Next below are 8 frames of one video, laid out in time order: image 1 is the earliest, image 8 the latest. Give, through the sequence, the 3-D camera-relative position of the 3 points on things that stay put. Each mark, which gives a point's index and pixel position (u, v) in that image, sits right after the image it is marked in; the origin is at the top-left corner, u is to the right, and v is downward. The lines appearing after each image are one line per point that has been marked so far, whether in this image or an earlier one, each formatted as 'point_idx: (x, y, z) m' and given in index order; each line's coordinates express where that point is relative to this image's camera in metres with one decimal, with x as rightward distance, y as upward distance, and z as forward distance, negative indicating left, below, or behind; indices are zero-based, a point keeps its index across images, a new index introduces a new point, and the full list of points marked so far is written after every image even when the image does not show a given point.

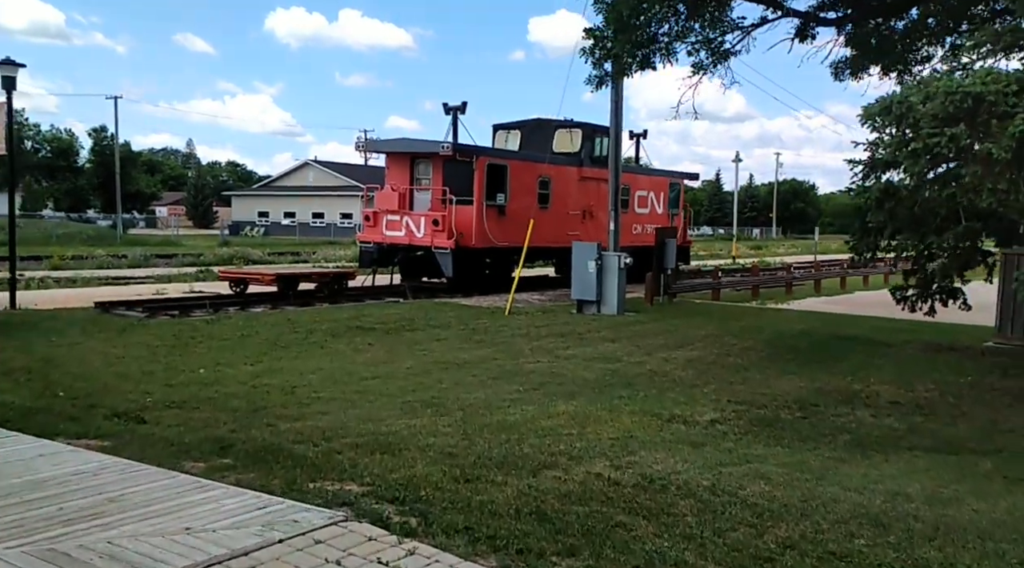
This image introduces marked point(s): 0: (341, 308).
0: (-2.5, -0.4, +13.5) m
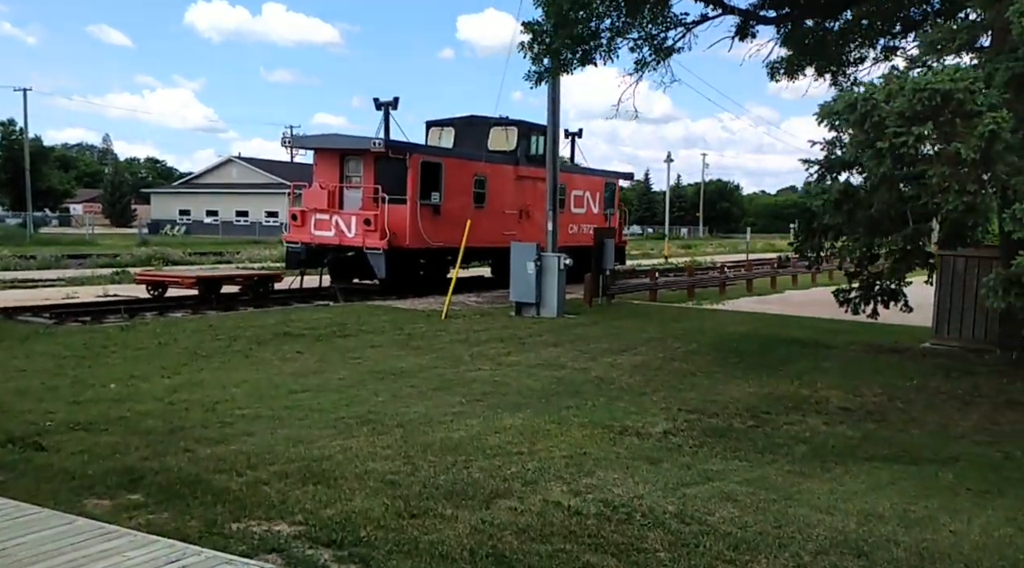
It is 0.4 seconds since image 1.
0: (-3.4, -0.4, +12.9) m
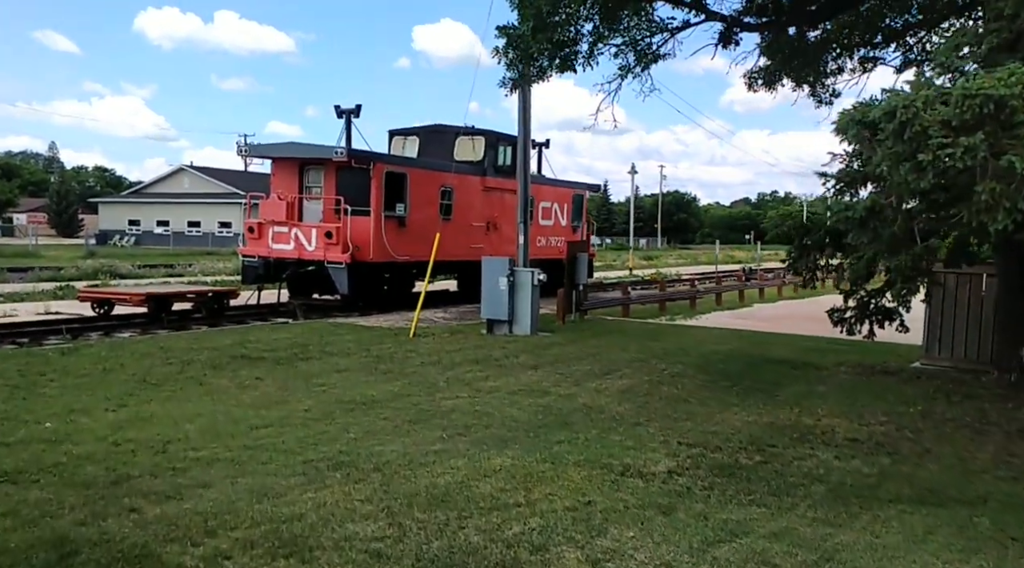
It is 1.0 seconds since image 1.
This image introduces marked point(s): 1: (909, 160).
0: (-3.8, -0.6, +12.1) m
1: (+2.0, +0.6, +4.7) m
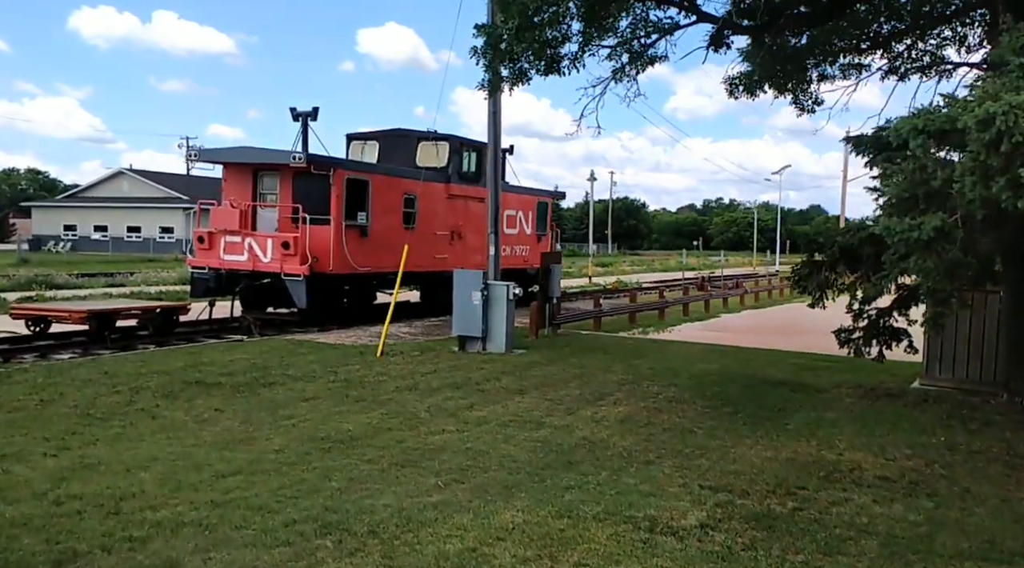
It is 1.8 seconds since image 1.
0: (-4.1, -0.8, +11.1) m
1: (+2.1, +0.5, +4.1) m
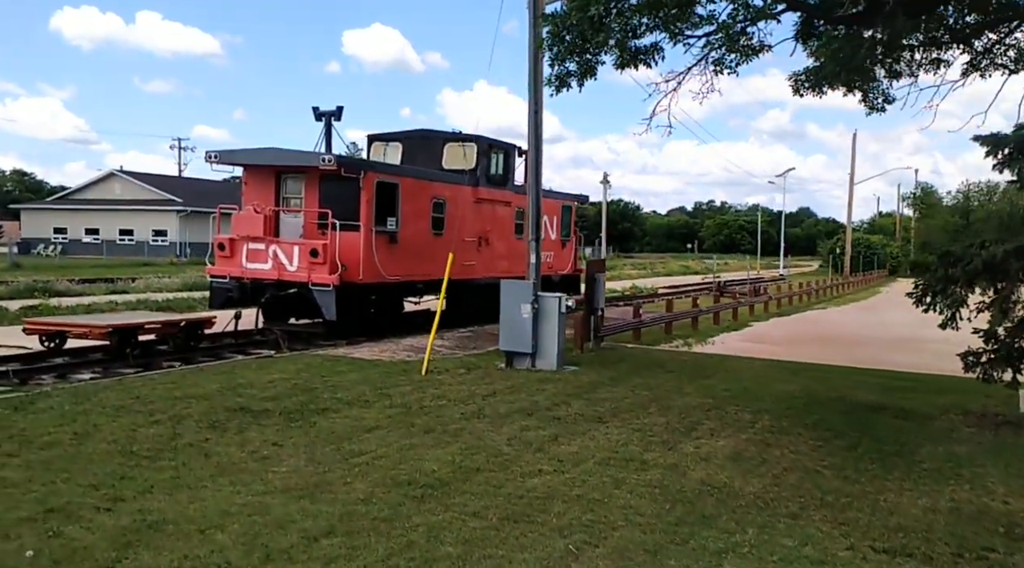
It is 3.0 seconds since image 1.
0: (-3.4, -1.0, +10.2) m
1: (+2.9, +0.3, +3.3) m
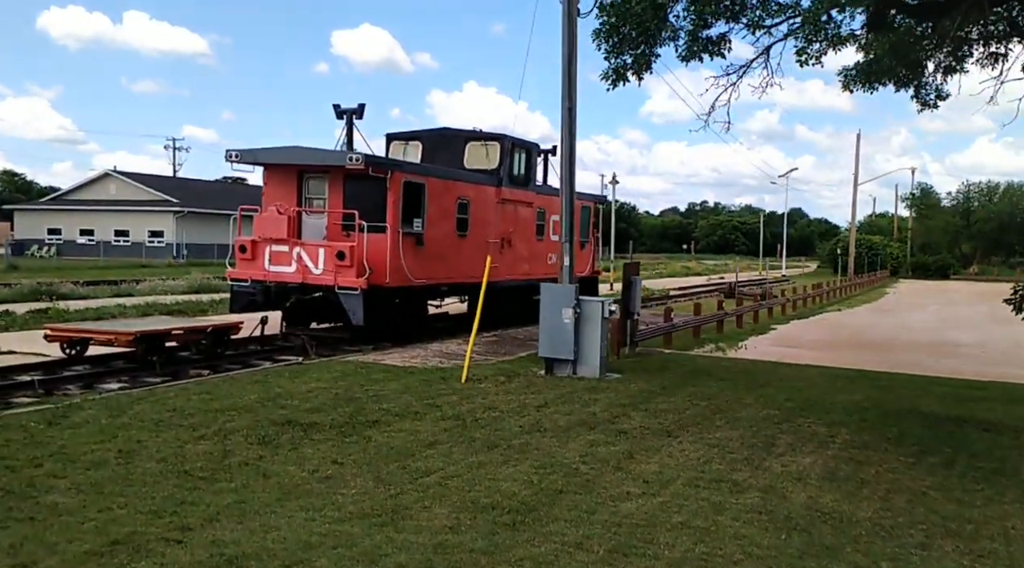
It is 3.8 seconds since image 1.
0: (-2.9, -1.0, +9.7) m
1: (+3.5, +0.3, +2.8) m
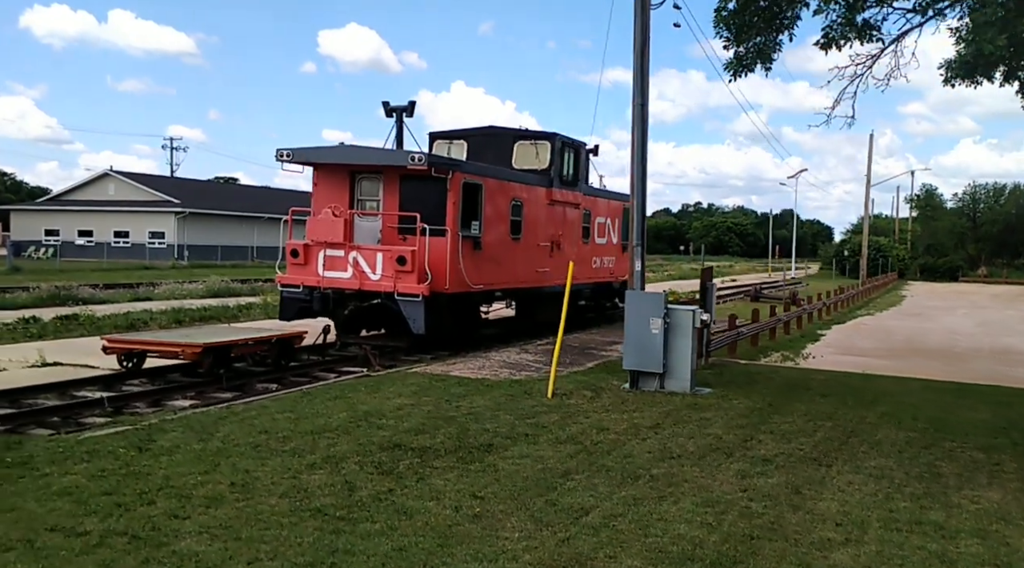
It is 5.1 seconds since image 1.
0: (-1.9, -1.1, +9.0) m
1: (+4.5, +0.2, +2.2) m
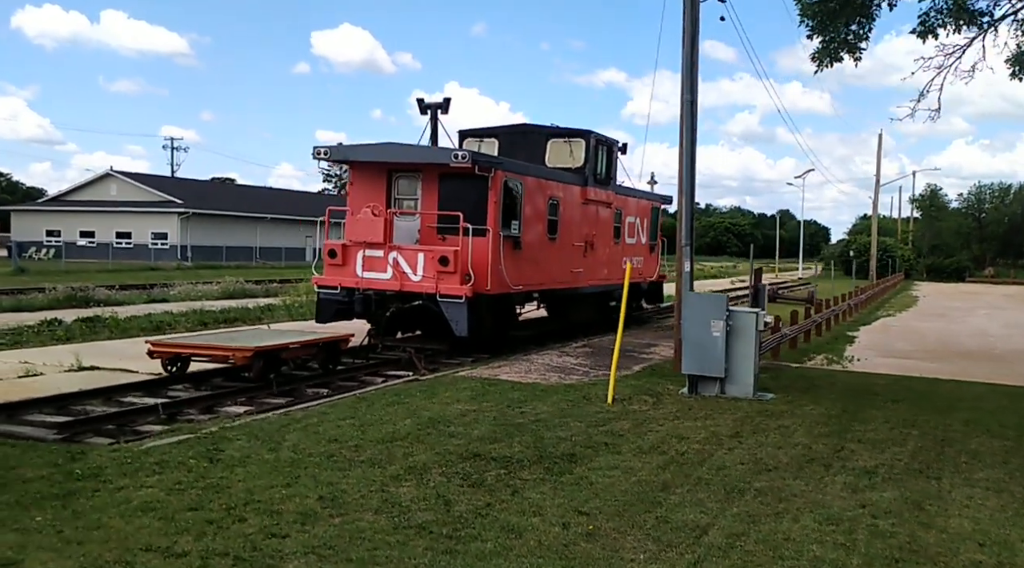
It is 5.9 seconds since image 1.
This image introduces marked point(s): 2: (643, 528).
0: (-1.3, -1.1, +8.7) m
1: (+5.2, +0.2, +1.9) m
2: (+0.8, -1.4, +5.3) m
